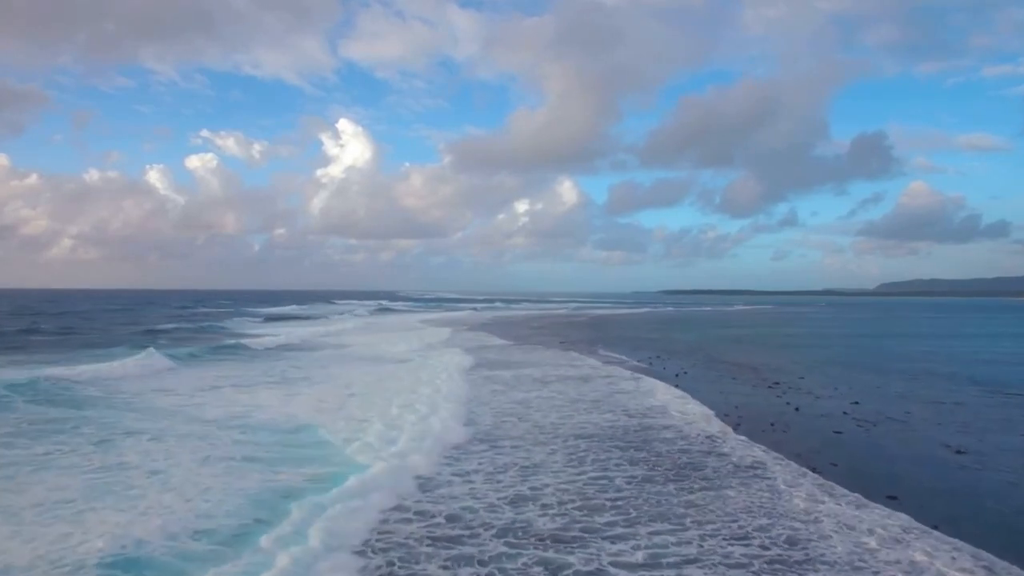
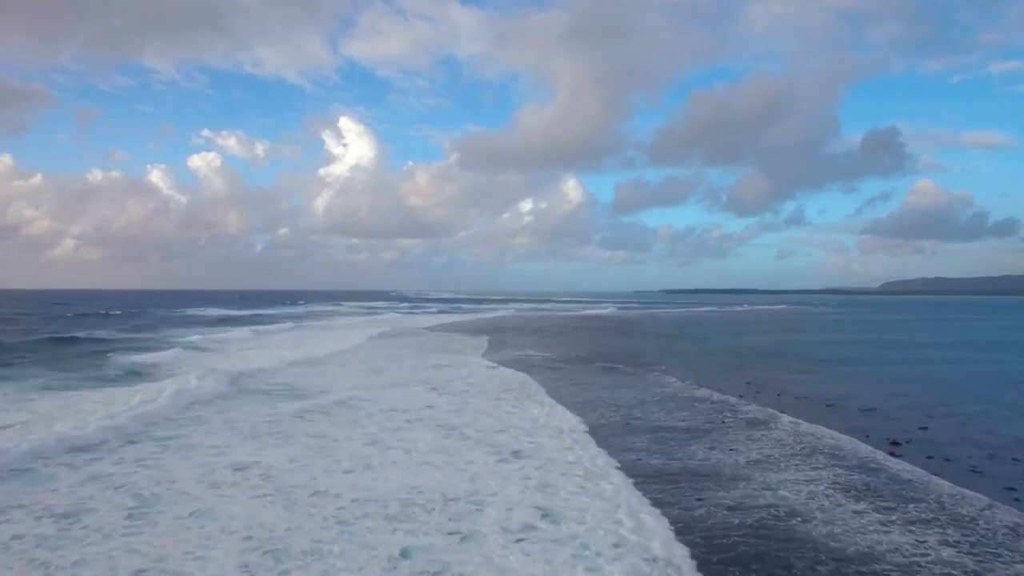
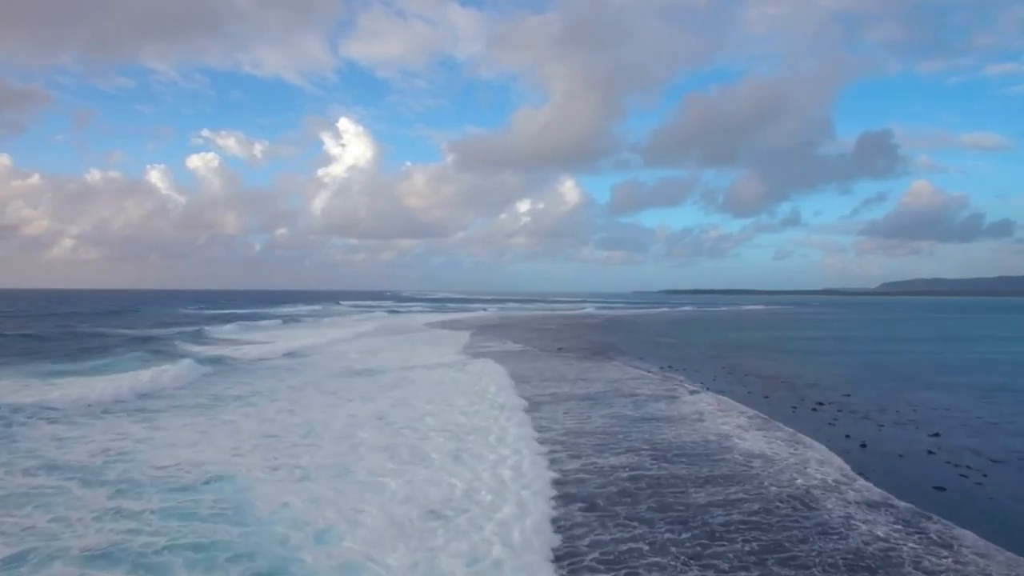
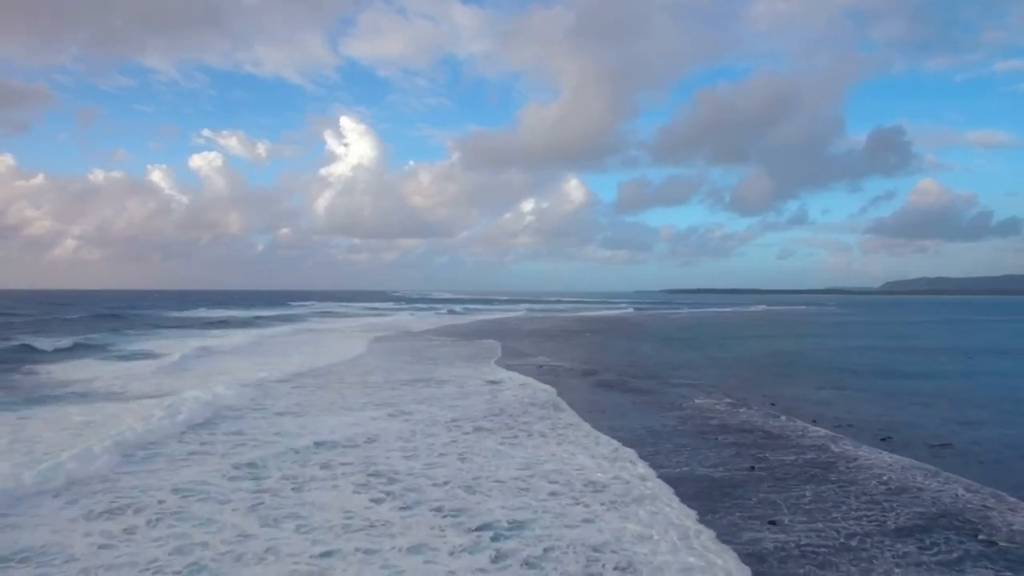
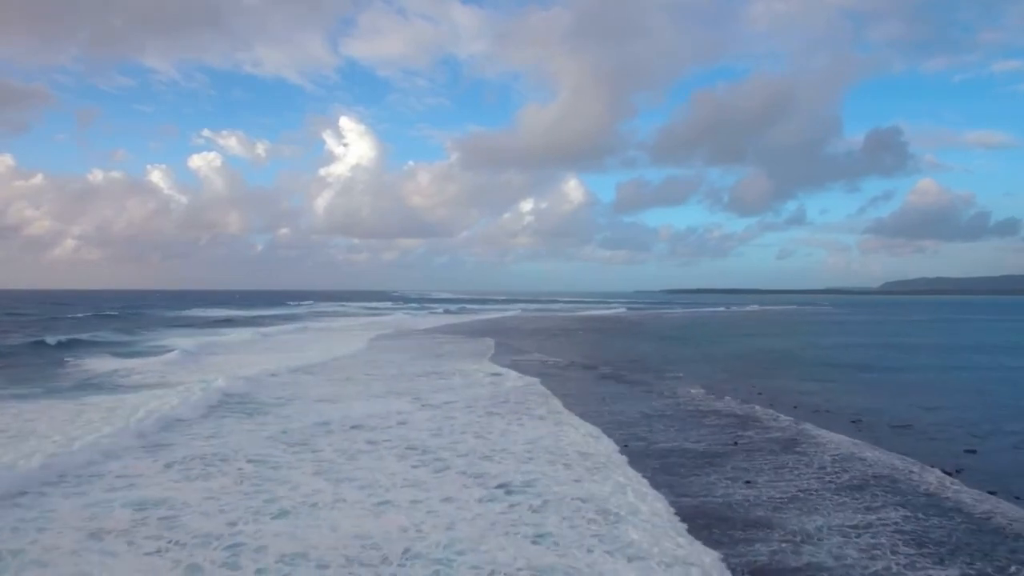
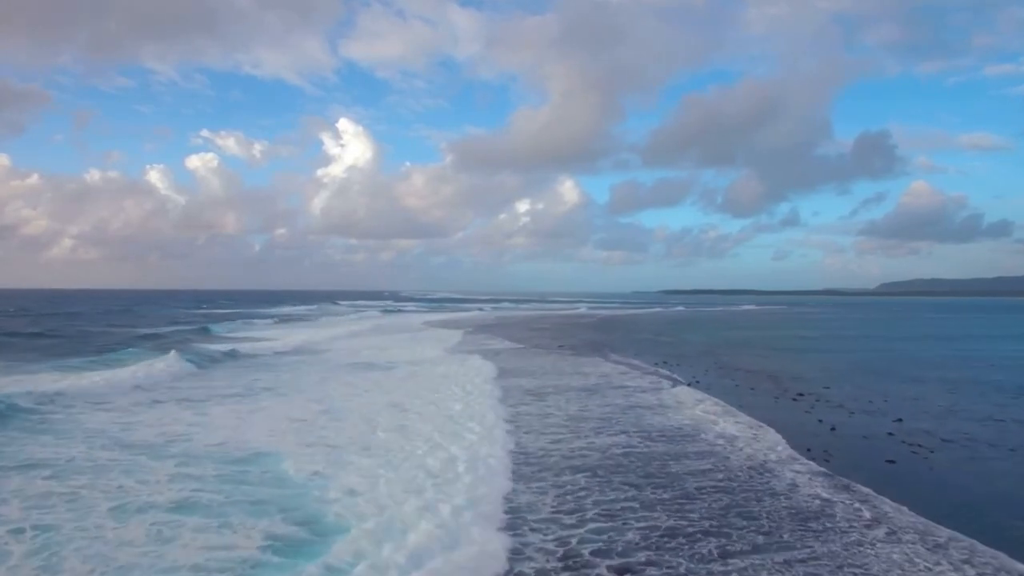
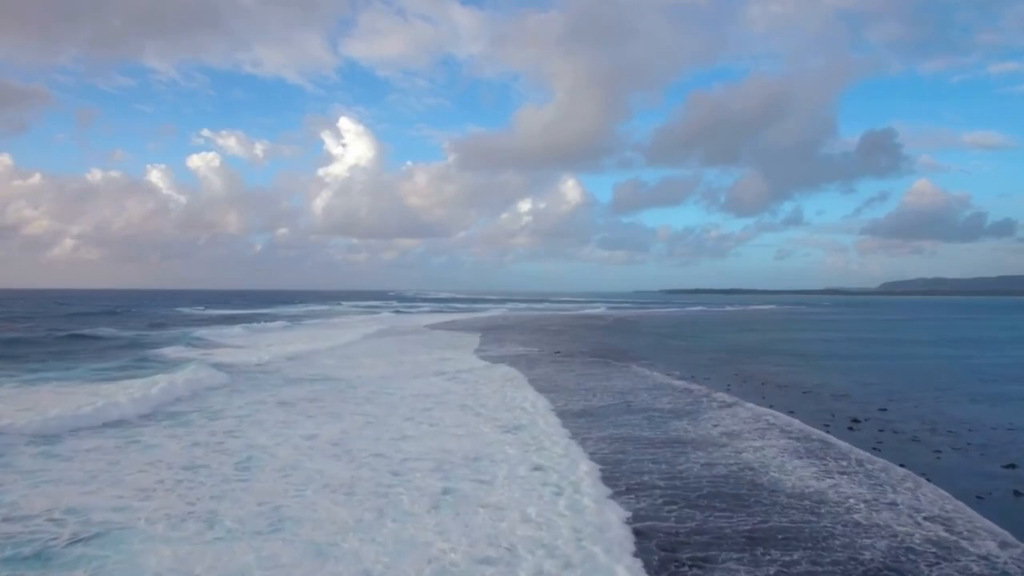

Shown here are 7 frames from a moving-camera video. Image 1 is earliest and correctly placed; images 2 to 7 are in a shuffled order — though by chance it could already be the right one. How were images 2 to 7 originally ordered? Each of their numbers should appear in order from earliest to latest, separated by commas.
6, 3, 7, 2, 5, 4
